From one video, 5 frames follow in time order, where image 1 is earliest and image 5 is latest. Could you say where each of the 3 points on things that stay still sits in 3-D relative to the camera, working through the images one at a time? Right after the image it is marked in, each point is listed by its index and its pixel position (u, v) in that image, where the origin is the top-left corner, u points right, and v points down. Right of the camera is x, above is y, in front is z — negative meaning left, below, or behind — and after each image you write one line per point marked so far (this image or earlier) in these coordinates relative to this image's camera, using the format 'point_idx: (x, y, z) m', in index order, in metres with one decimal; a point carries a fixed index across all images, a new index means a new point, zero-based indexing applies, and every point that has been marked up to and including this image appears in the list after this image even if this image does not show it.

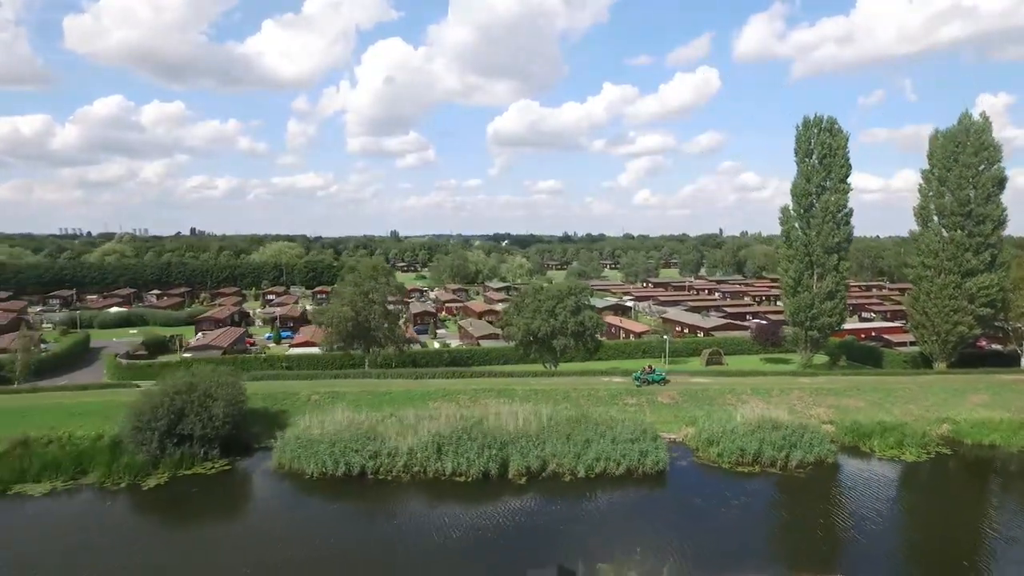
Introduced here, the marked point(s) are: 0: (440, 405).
0: (-1.8, -2.9, +15.9) m
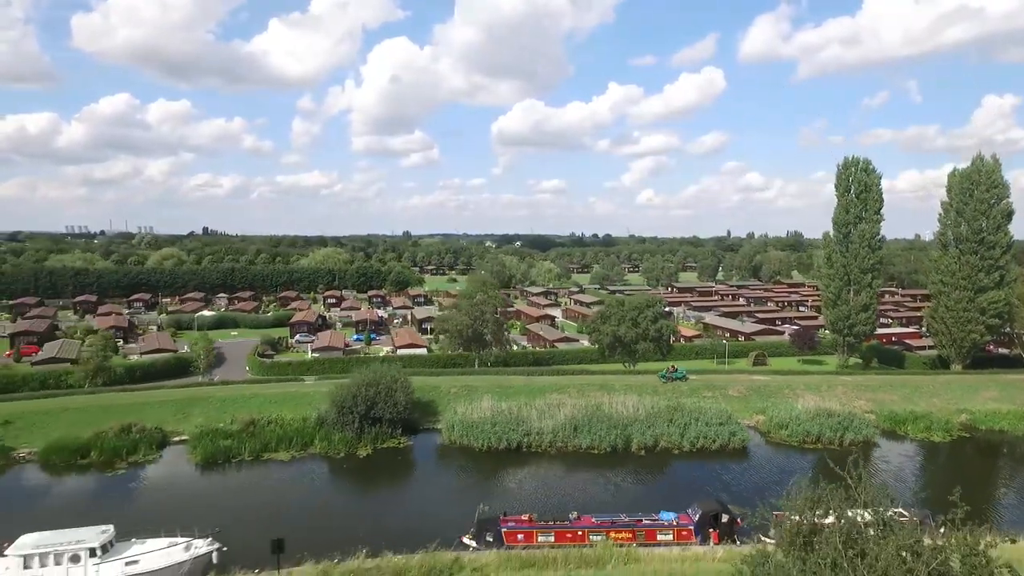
0: (+1.4, -3.3, +19.8) m
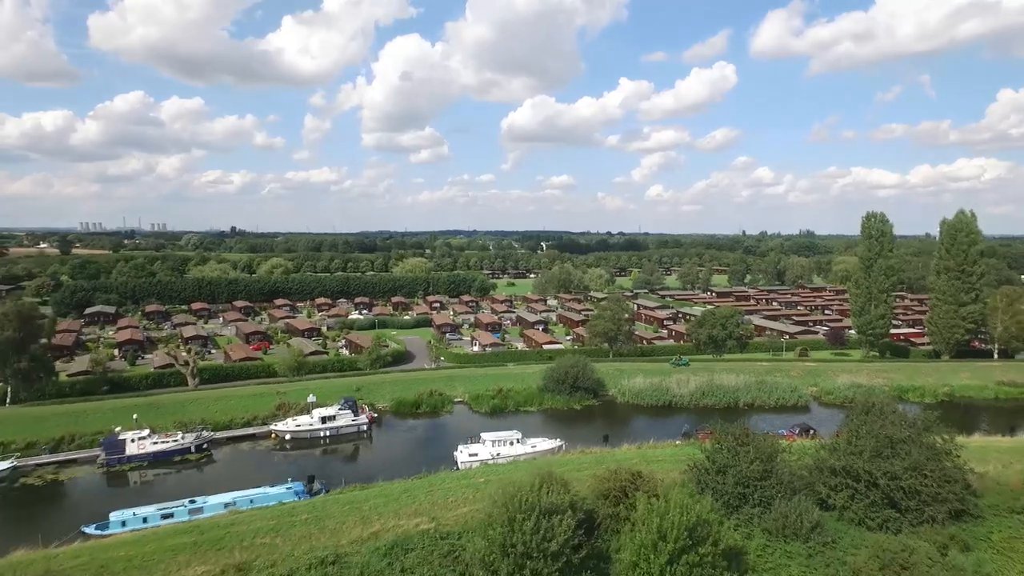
0: (+8.1, -4.1, +30.5) m
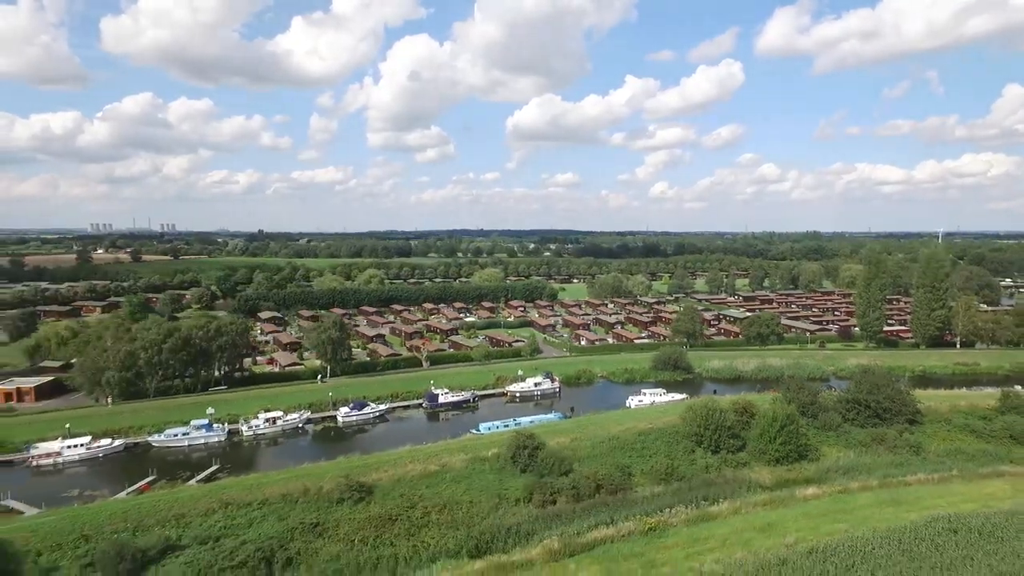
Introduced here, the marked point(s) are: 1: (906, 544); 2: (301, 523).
0: (+16.4, -5.1, +45.2) m
1: (+11.3, -7.3, +18.1) m
2: (-6.6, -7.3, +19.8) m
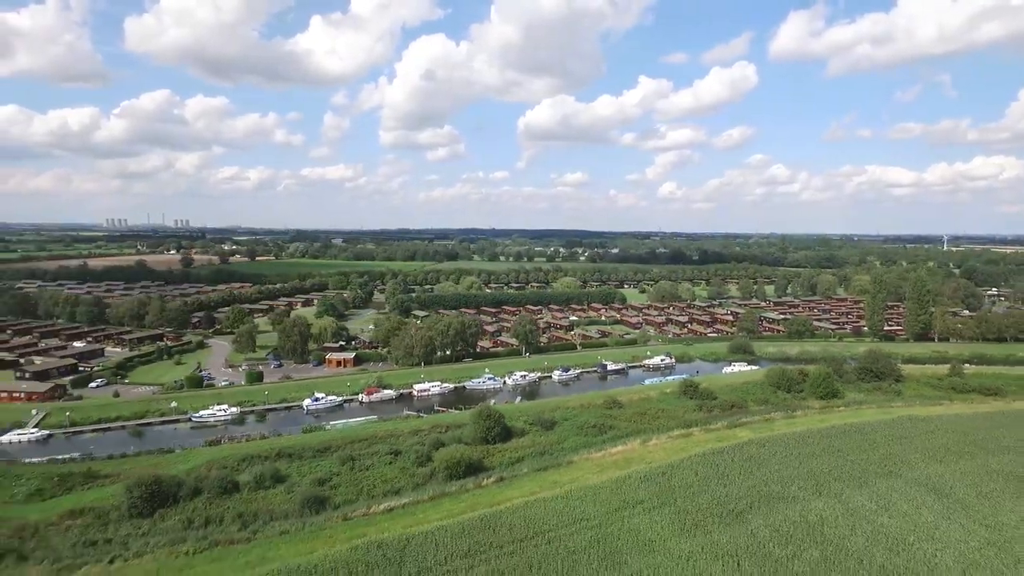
0: (+29.2, -6.3, +66.9) m
1: (+23.7, -8.5, +39.9) m
2: (+5.9, -8.4, +41.8) m
